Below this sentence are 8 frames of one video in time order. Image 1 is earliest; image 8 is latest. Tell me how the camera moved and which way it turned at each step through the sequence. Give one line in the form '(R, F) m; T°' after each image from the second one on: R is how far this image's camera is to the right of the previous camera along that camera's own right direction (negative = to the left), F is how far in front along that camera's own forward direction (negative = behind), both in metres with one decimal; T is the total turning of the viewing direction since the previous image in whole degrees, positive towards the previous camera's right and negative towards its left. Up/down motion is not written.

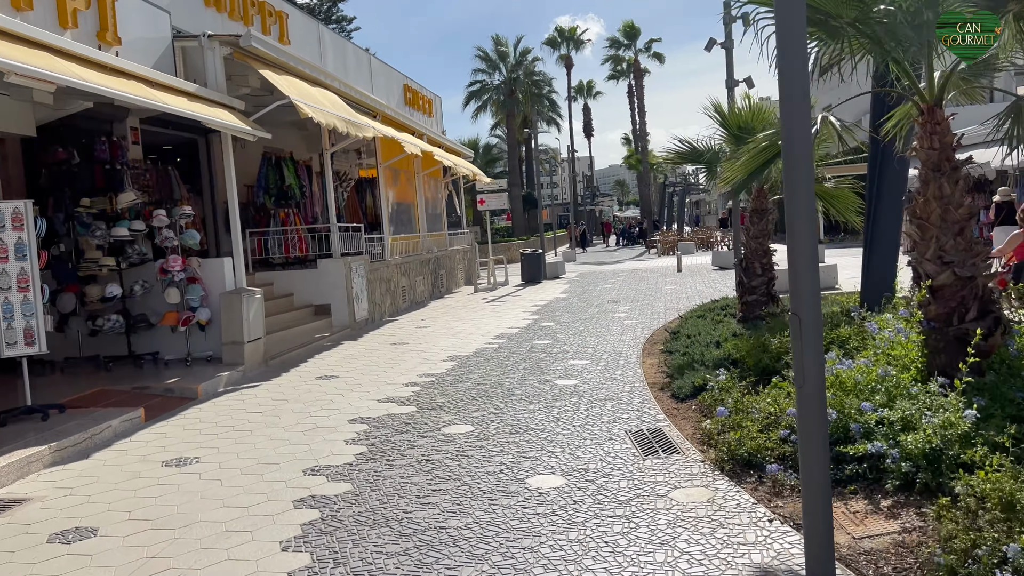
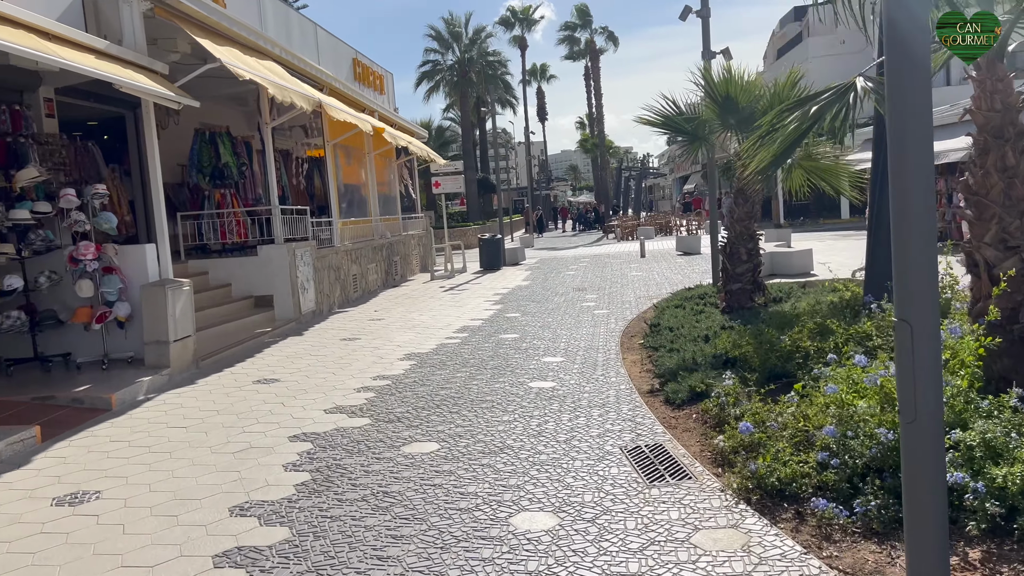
(-0.1, +0.9) m; +3°
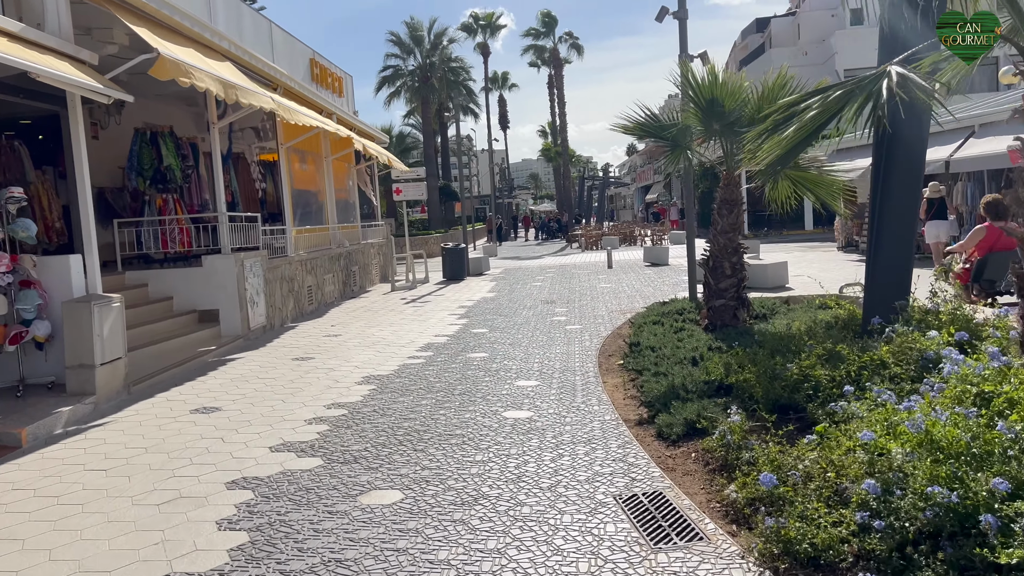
(-0.1, +0.7) m; +3°
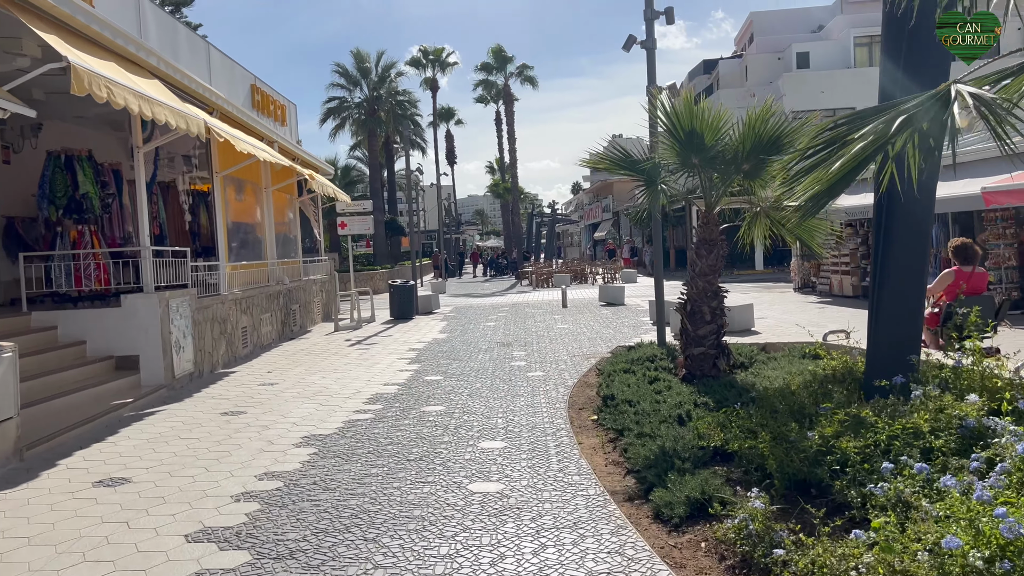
(-0.1, +0.8) m; +4°
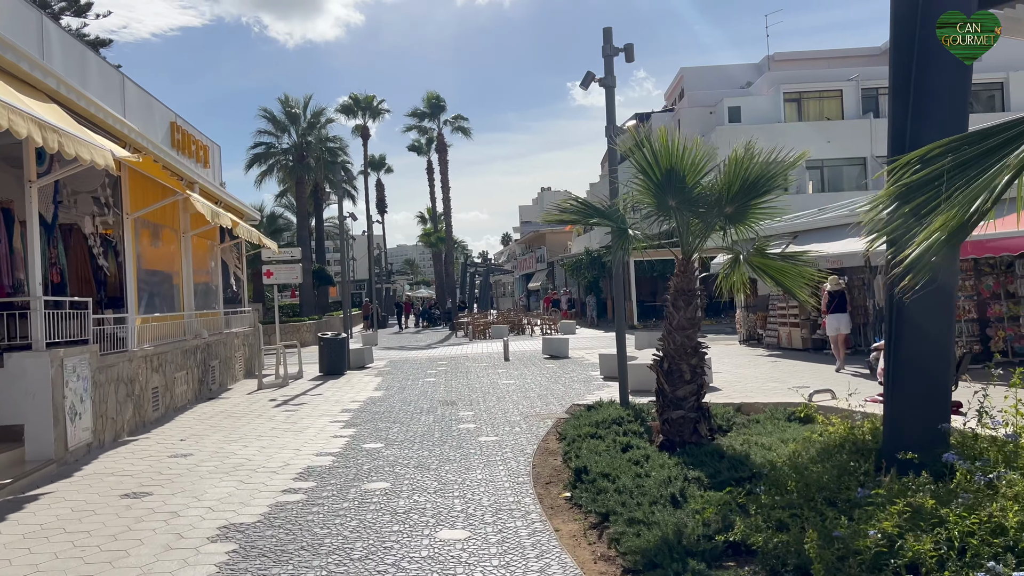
(-0.2, +0.9) m; +5°
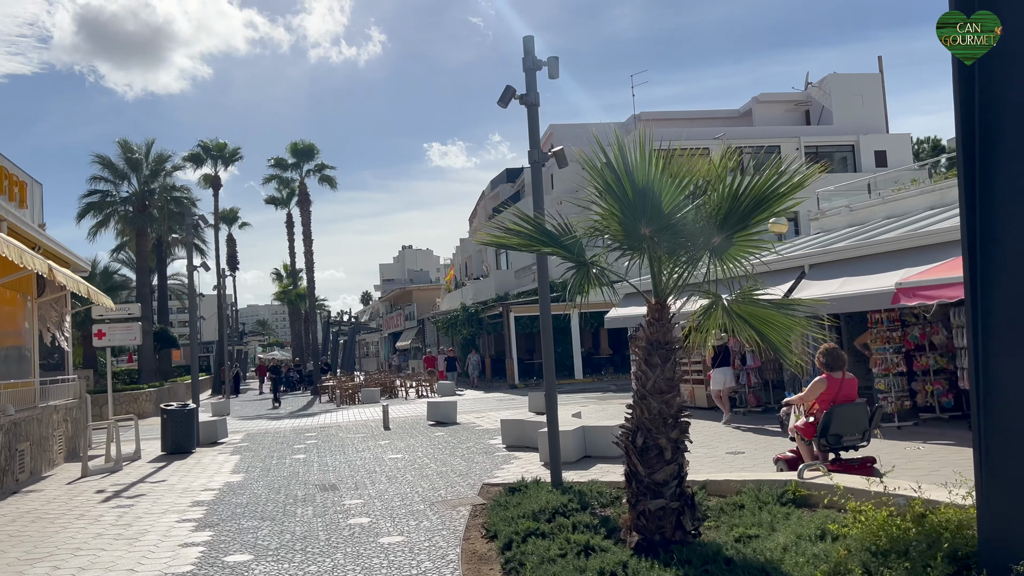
(-0.4, +1.7) m; +10°
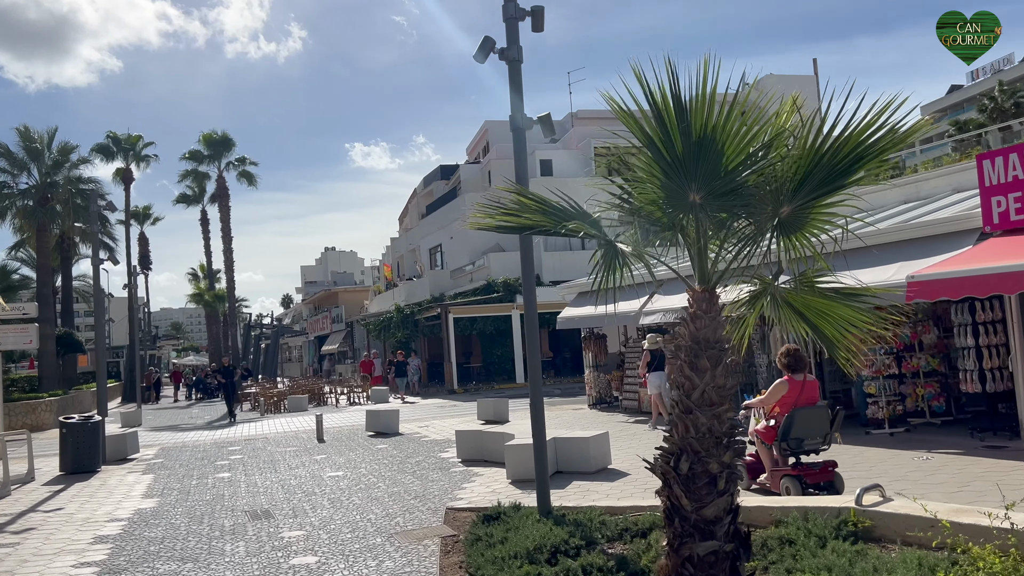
(-0.4, +1.3) m; +5°
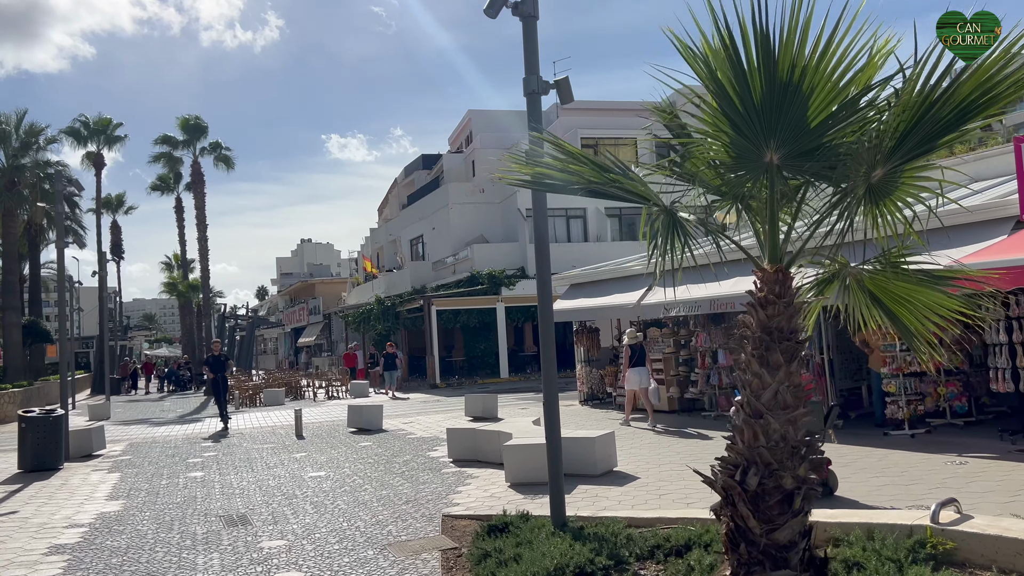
(-0.3, +0.7) m; +2°
